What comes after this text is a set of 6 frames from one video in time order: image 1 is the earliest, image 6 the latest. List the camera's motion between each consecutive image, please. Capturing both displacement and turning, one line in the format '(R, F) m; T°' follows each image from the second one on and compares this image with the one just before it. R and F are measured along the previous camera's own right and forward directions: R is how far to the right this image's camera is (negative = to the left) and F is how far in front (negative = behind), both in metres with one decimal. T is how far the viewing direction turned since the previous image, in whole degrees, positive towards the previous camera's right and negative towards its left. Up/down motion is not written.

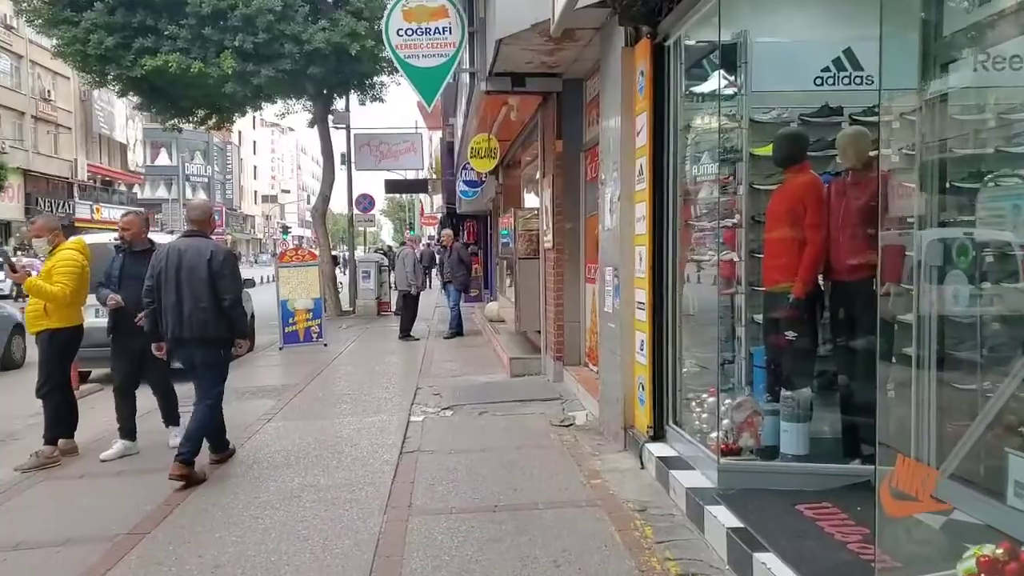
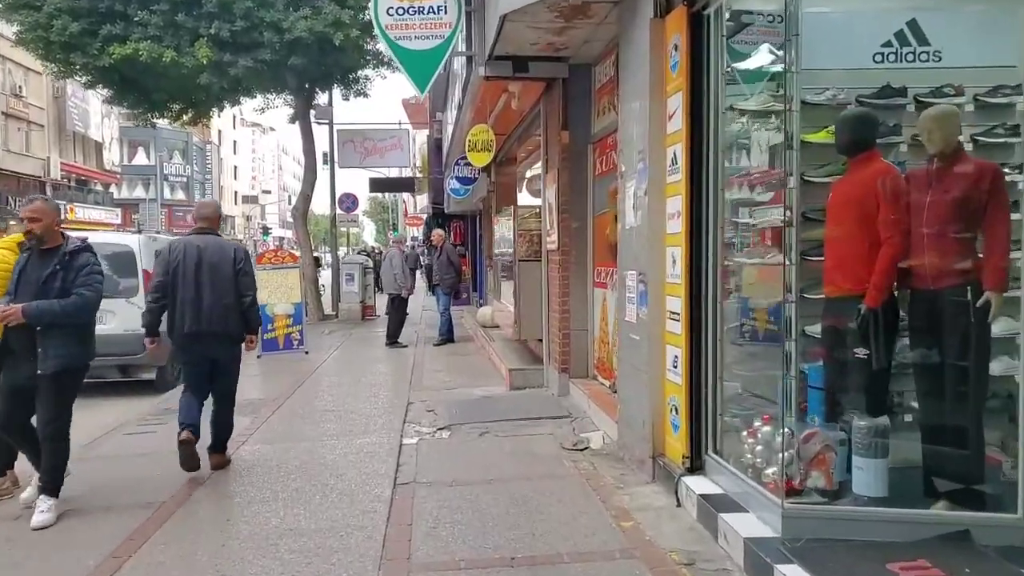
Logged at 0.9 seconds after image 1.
(-0.2, +0.7) m; +1°
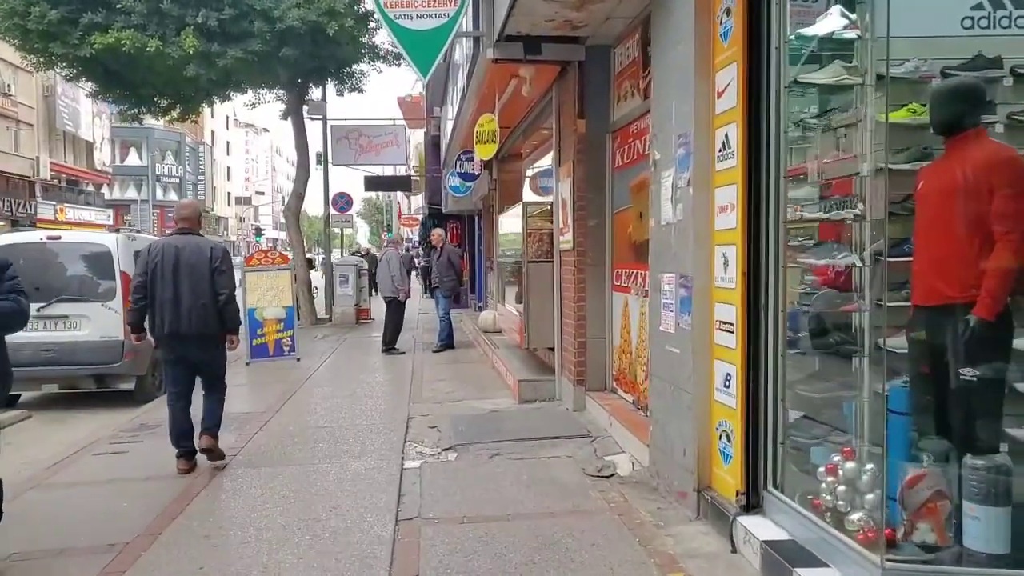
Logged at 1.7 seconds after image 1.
(-0.1, +0.7) m; 0°
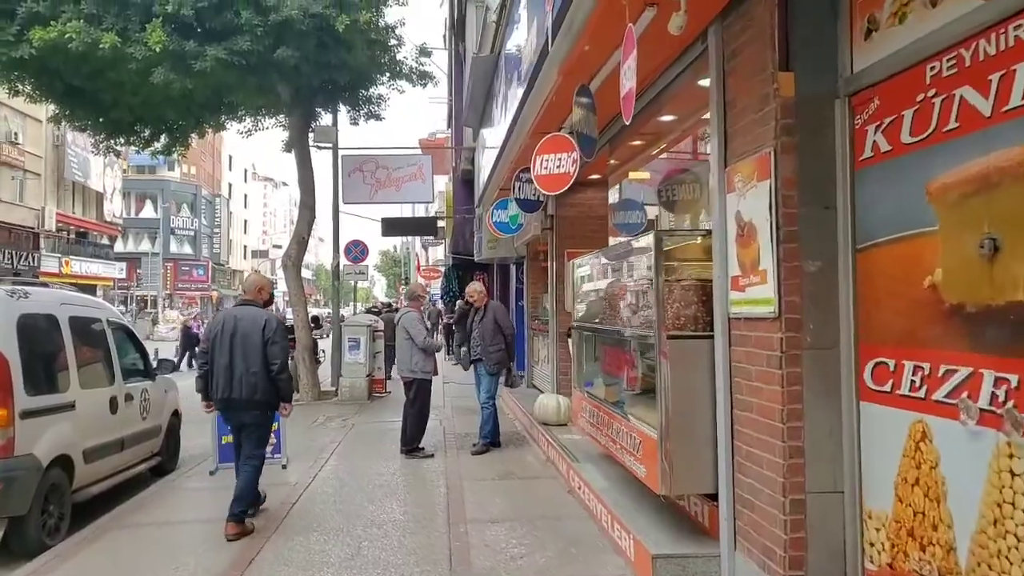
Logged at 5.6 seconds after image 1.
(-0.6, +3.2) m; -1°
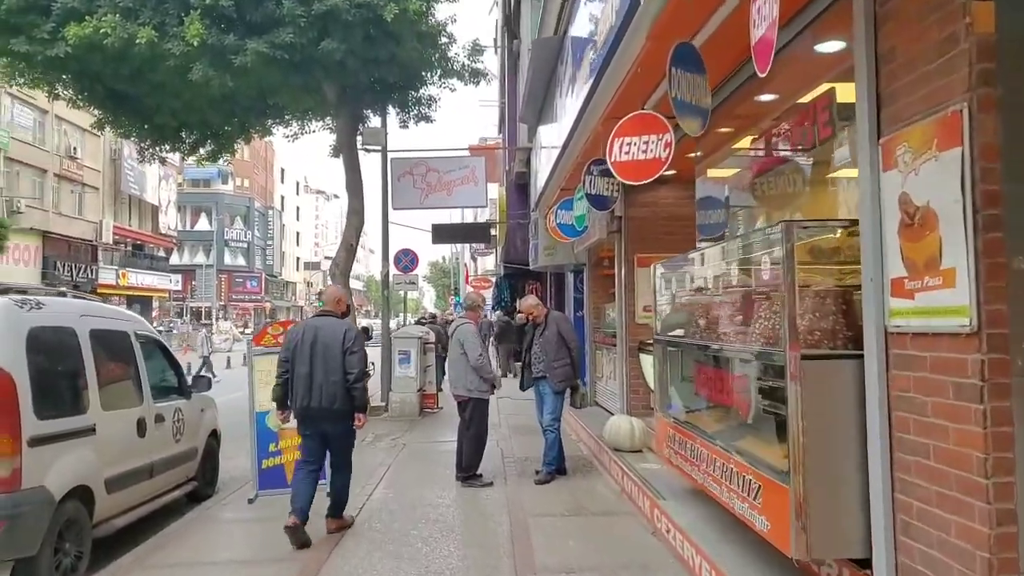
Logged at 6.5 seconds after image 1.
(-0.2, +0.9) m; -3°
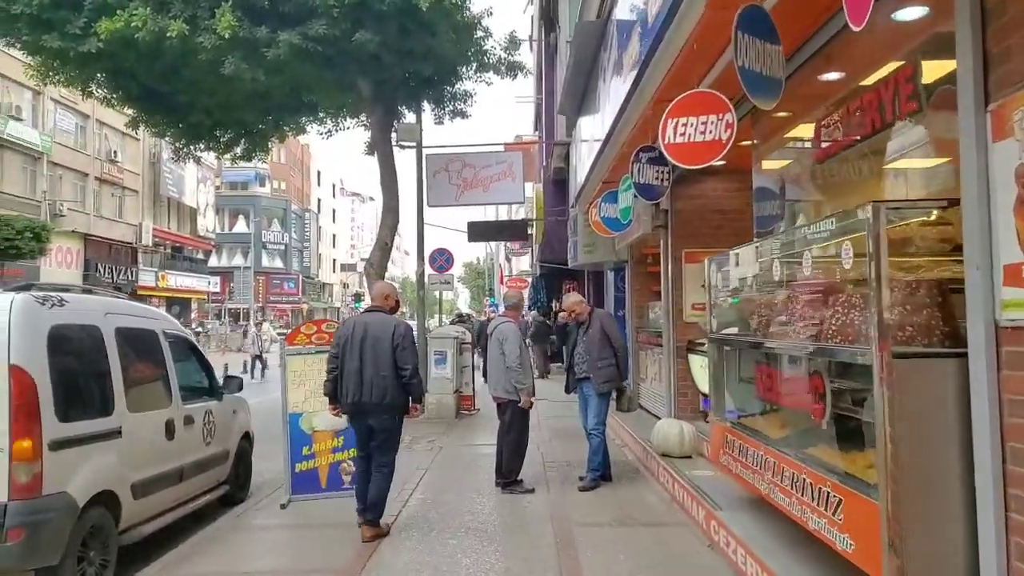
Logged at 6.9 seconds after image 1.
(-0.1, +0.4) m; -2°
